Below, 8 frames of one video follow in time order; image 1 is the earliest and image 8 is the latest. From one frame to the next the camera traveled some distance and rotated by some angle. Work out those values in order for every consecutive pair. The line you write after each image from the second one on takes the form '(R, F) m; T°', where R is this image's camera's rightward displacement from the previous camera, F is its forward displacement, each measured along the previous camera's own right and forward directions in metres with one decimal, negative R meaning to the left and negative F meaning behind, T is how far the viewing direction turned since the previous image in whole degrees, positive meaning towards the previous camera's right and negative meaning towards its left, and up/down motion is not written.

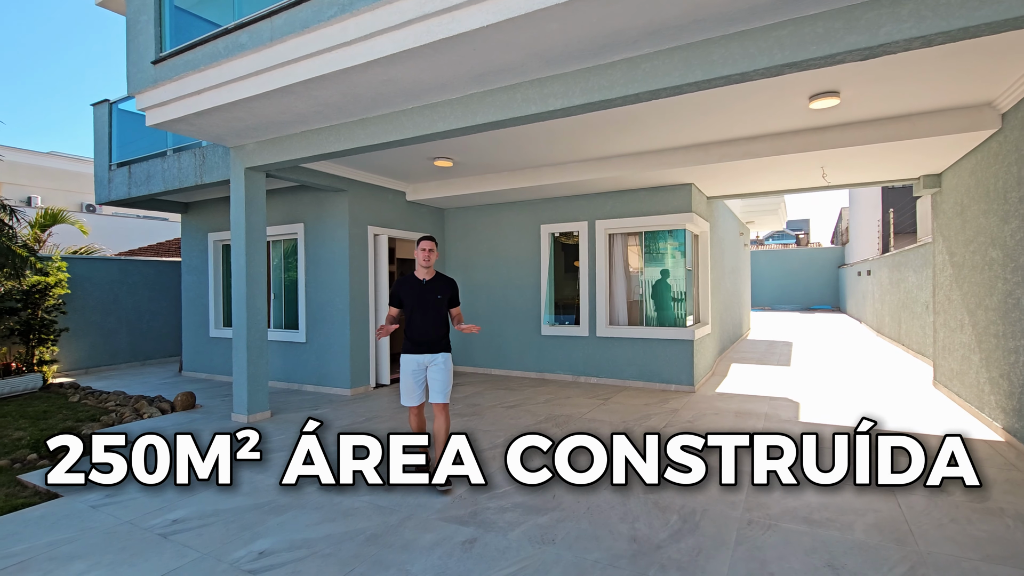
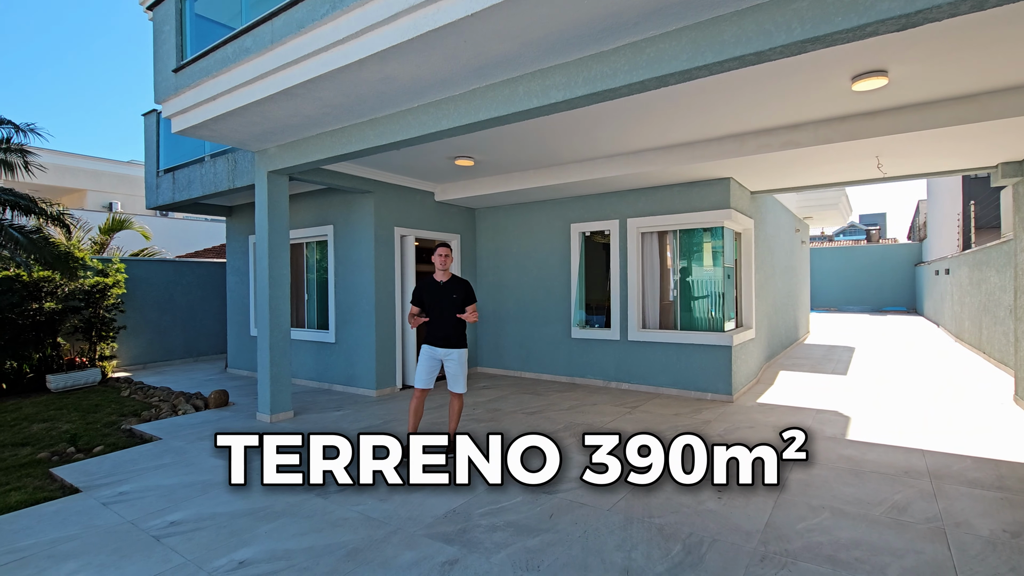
(+0.3, +0.2) m; -6°
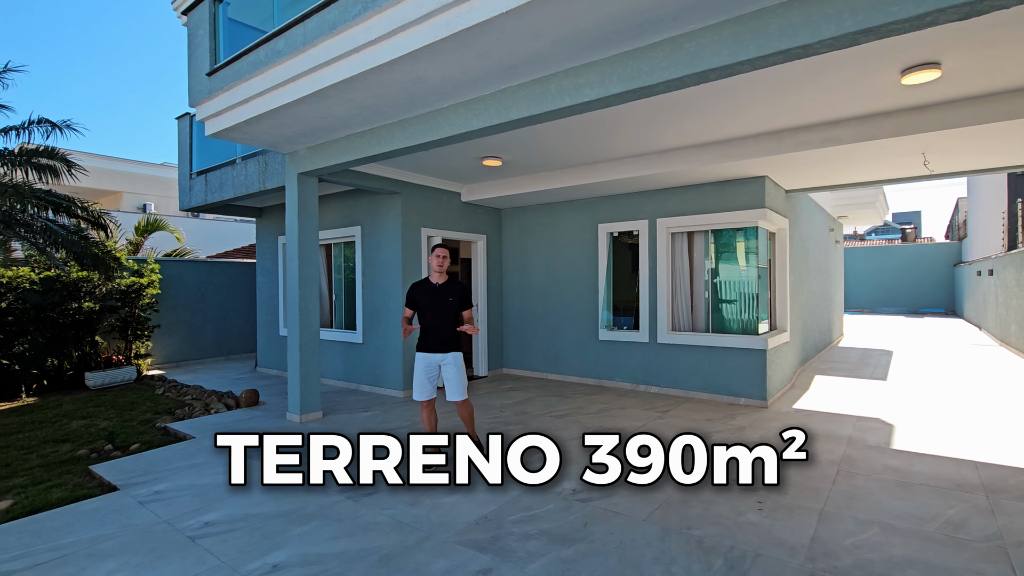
(-0.1, +0.1) m; -2°
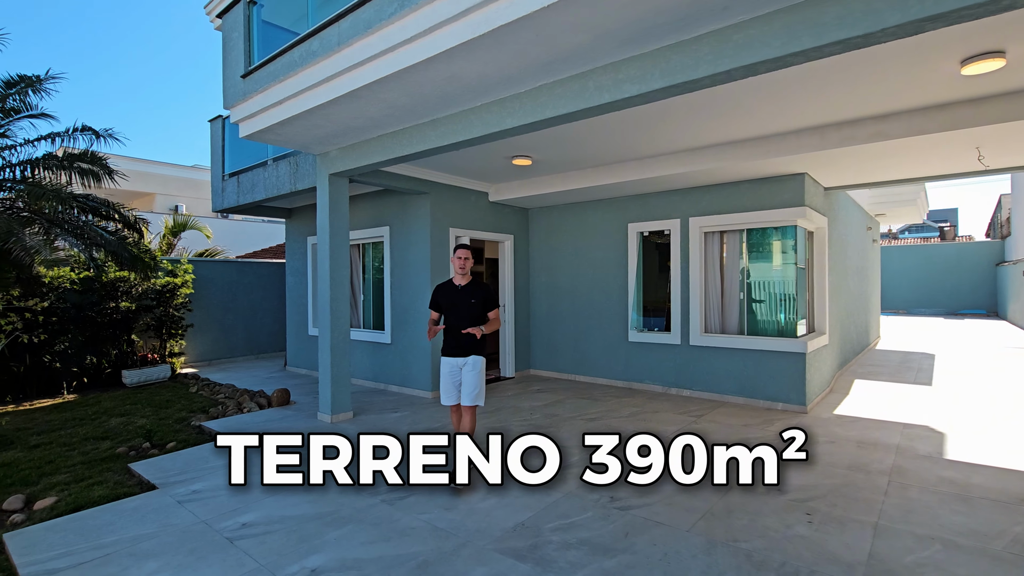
(-0.1, +0.1) m; -2°
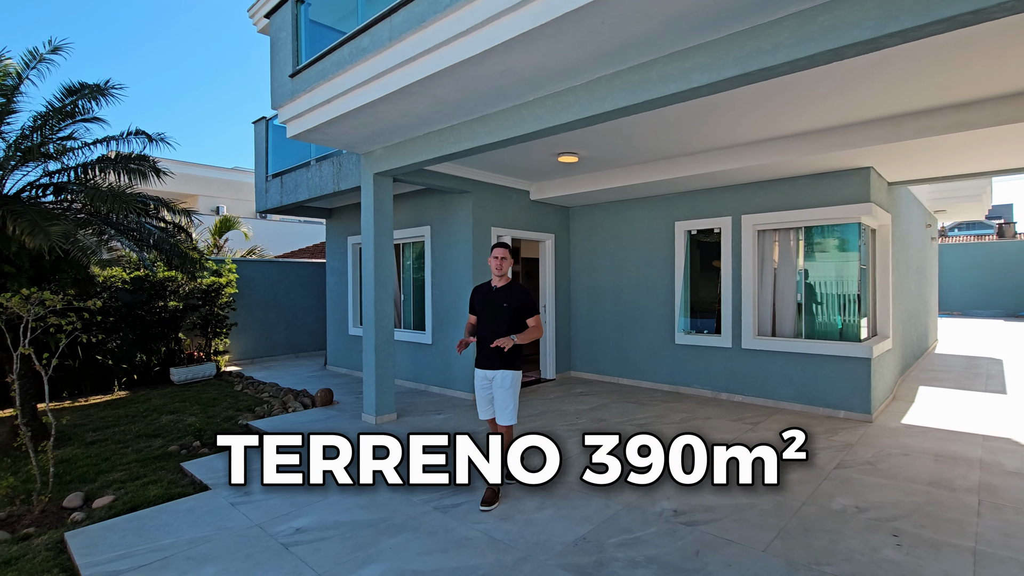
(-0.2, +0.1) m; -3°
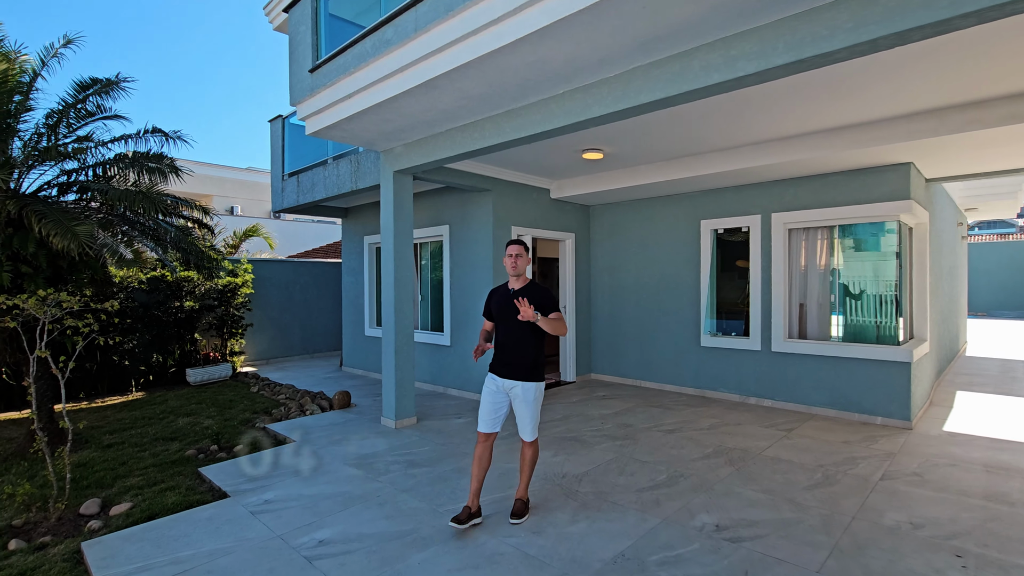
(-0.1, +0.1) m; -1°
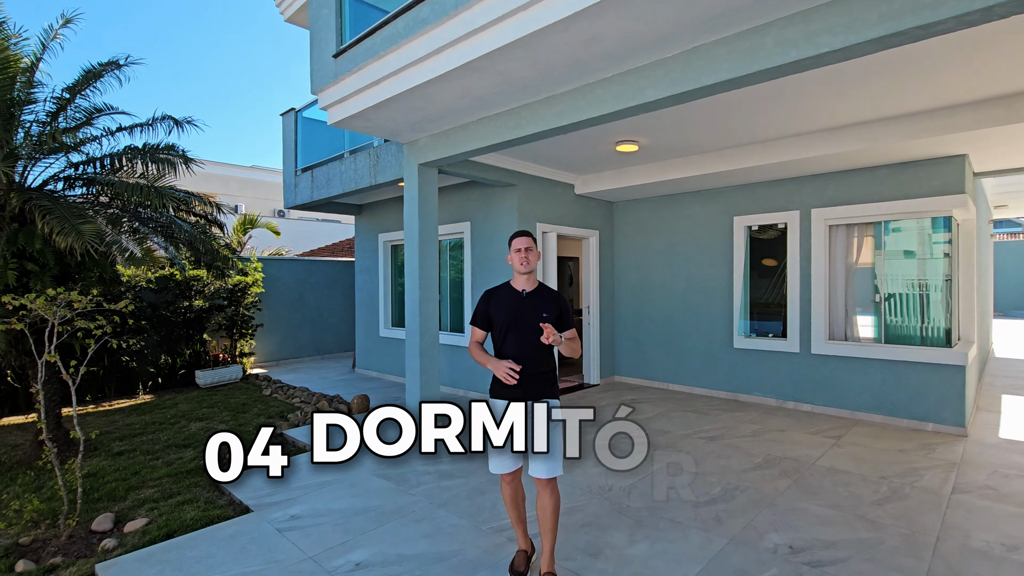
(-0.3, +0.2) m; 0°
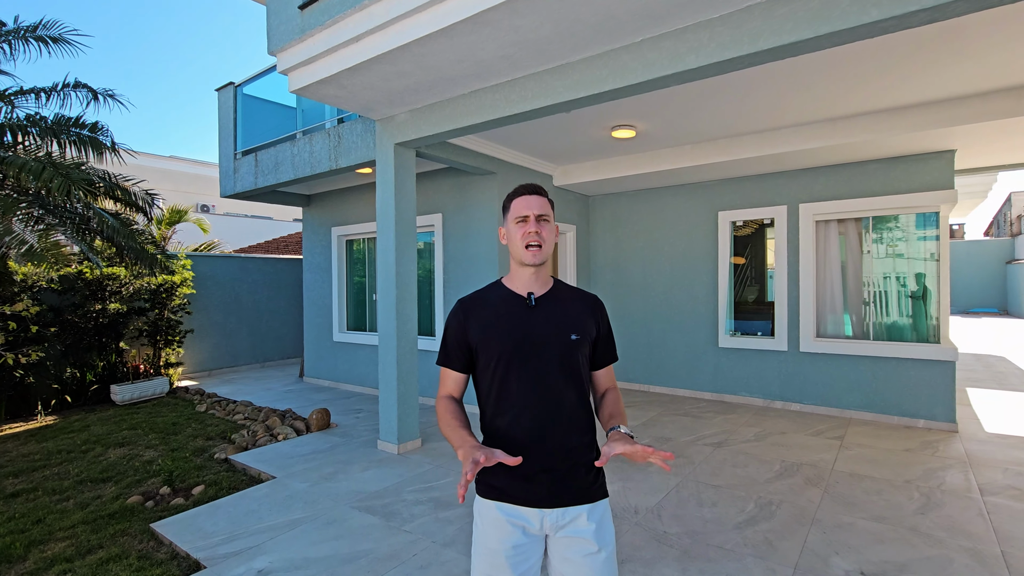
(-0.4, +0.5) m; +7°
